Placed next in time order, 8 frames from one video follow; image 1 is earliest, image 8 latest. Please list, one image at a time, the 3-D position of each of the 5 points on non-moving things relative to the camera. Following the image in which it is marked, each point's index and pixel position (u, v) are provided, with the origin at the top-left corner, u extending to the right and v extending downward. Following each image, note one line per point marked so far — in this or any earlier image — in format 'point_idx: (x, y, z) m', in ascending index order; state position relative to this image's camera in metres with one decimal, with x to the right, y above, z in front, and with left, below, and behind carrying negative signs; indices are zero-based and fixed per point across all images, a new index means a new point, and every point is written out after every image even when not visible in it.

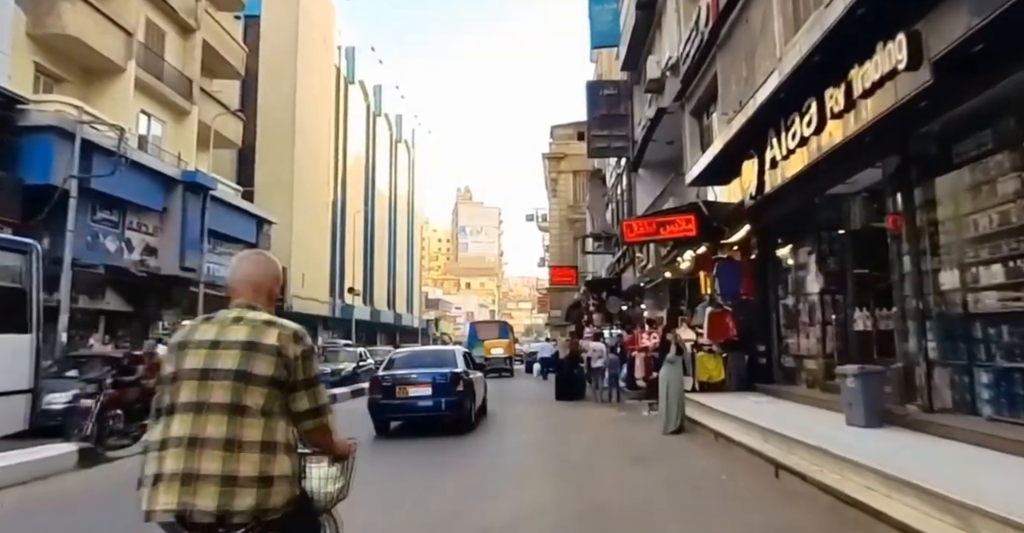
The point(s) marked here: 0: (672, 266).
0: (+4.2, 0.0, +18.6) m
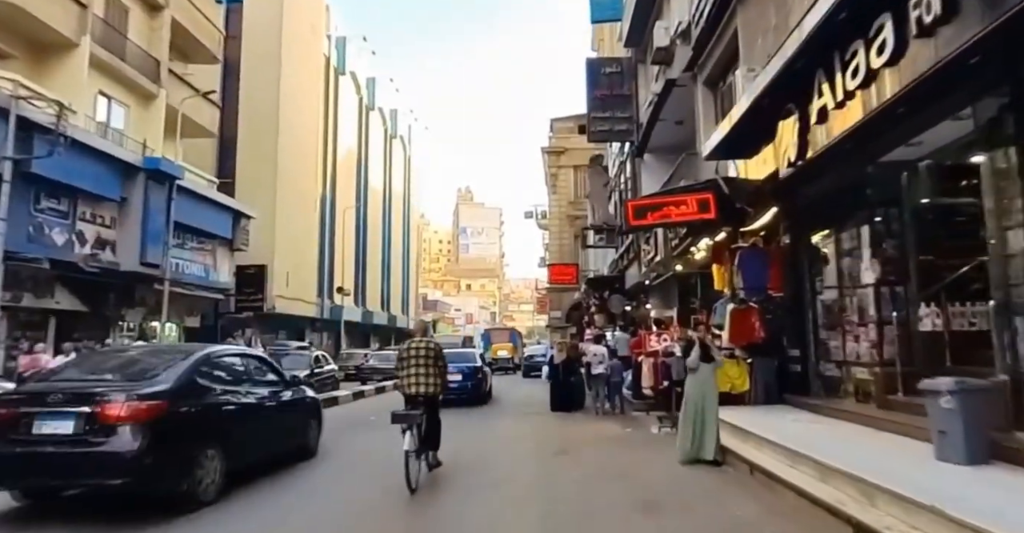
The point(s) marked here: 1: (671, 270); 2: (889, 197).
0: (+3.9, +0.2, +16.2) m
1: (+4.1, -0.1, +18.0) m
2: (+5.0, +0.9, +9.4) m
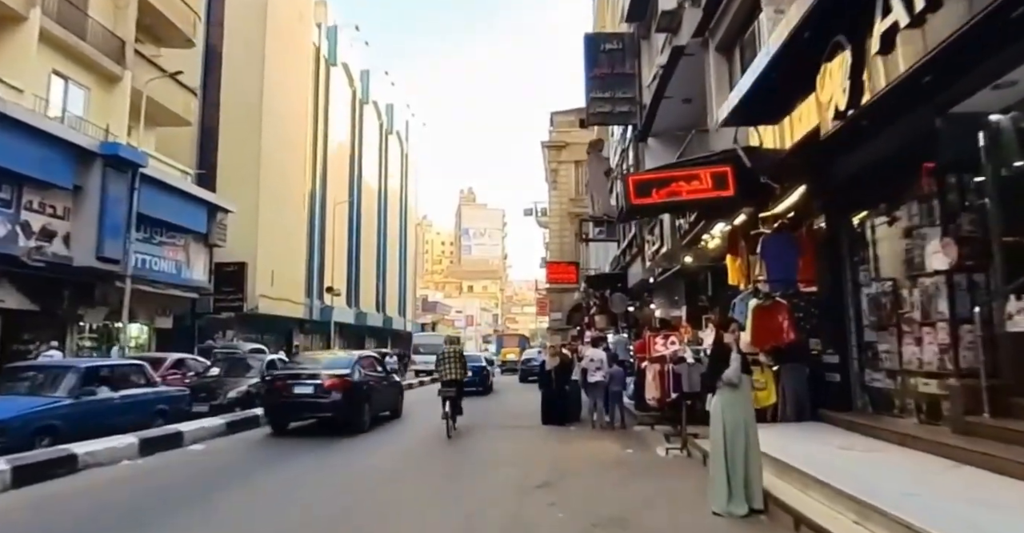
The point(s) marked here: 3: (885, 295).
0: (+3.6, +0.3, +14.1) m
1: (+3.8, +0.1, +15.9) m
2: (+4.7, +1.1, +7.3) m
3: (+4.7, -0.4, +8.9) m
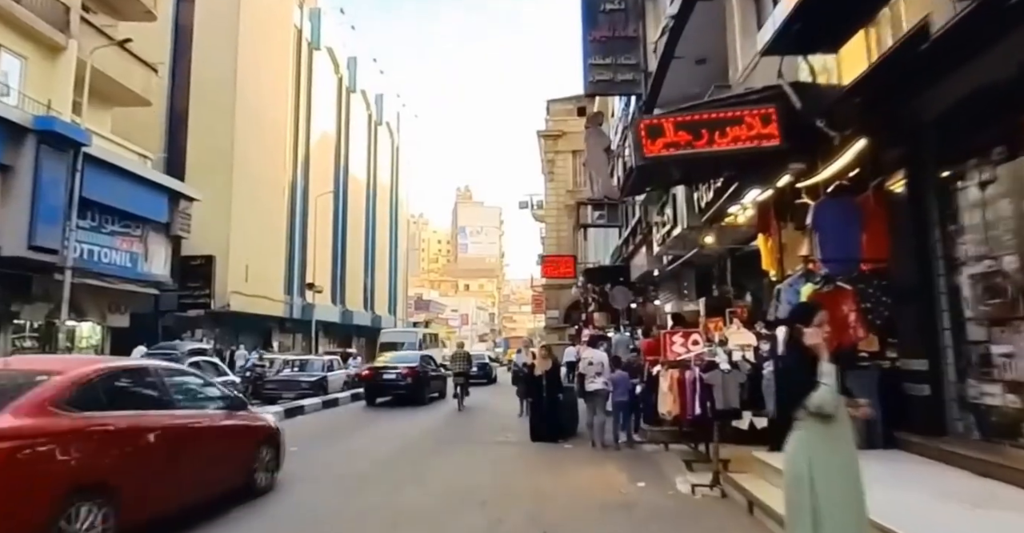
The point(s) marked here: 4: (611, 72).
0: (+3.3, +0.6, +11.5) m
1: (+3.4, +0.4, +13.3) m
2: (+4.4, +1.4, +4.7) m
3: (+4.4, -0.1, +6.4) m
4: (+2.6, +5.2, +18.9) m
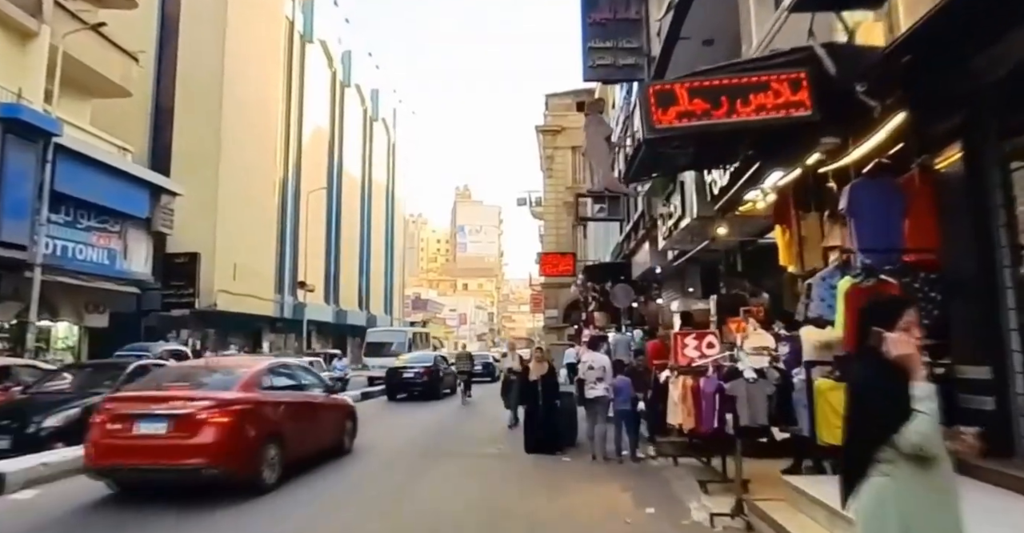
0: (+3.1, +0.7, +10.4) m
1: (+3.3, +0.4, +12.2) m
2: (+4.3, +1.5, +3.6) m
3: (+4.3, 0.0, +5.3) m
4: (+2.5, +5.3, +17.8) m
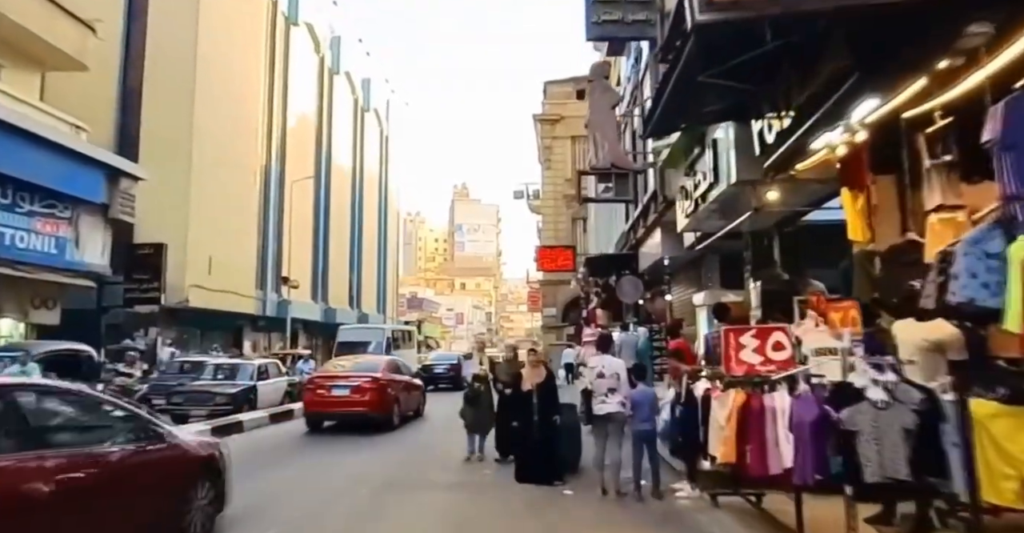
0: (+3.0, +1.0, +8.0) m
1: (+3.2, +0.7, +9.8) m
2: (+4.1, +1.7, +1.2) m
3: (+4.1, +0.3, +2.9) m
4: (+2.4, +5.6, +15.4) m
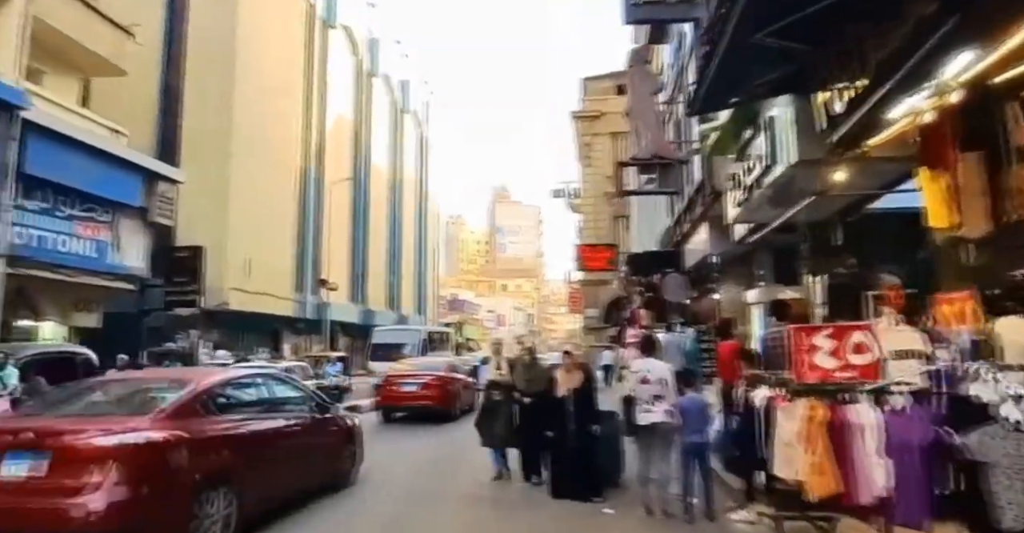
0: (+3.3, +1.1, +7.1) m
1: (+3.6, +0.8, +8.8) m
2: (+4.0, +1.8, +0.2) m
3: (+4.2, +0.4, +1.9) m
4: (+3.1, +5.6, +14.5) m
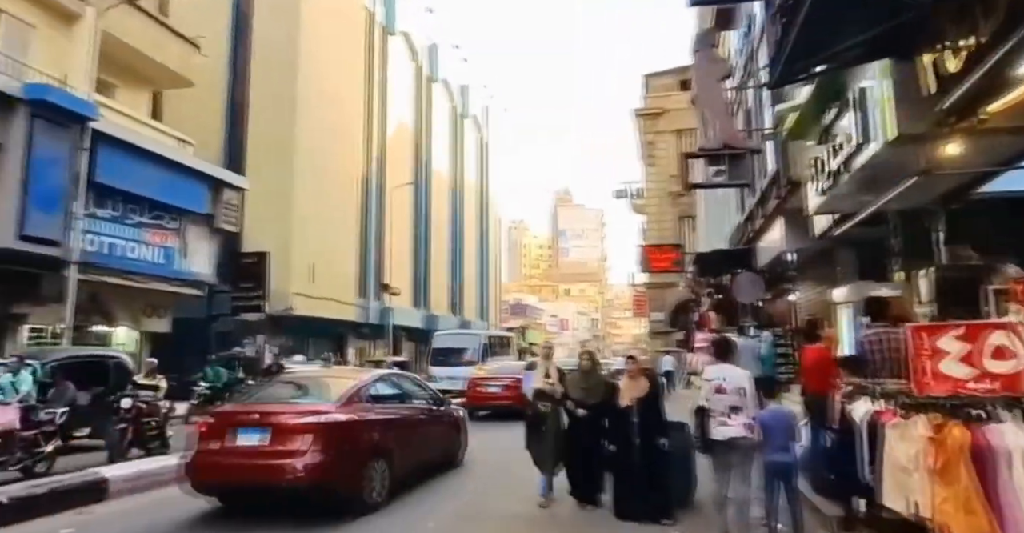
0: (+3.8, +1.1, +6.1) m
1: (+4.2, +0.9, +7.8) m
2: (+3.9, +2.0, -0.8) m
3: (+4.2, +0.5, +0.8) m
4: (+4.2, +5.7, +13.5) m
